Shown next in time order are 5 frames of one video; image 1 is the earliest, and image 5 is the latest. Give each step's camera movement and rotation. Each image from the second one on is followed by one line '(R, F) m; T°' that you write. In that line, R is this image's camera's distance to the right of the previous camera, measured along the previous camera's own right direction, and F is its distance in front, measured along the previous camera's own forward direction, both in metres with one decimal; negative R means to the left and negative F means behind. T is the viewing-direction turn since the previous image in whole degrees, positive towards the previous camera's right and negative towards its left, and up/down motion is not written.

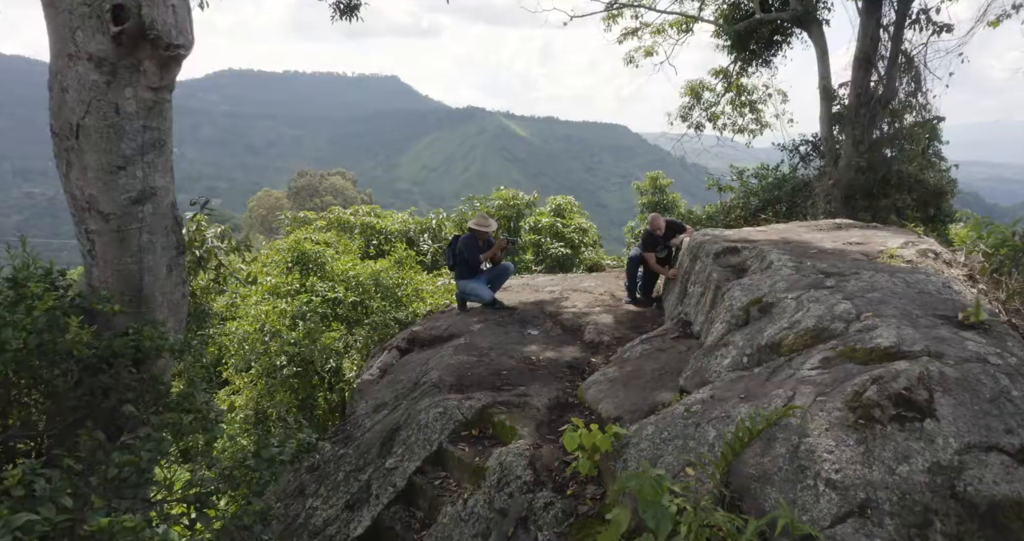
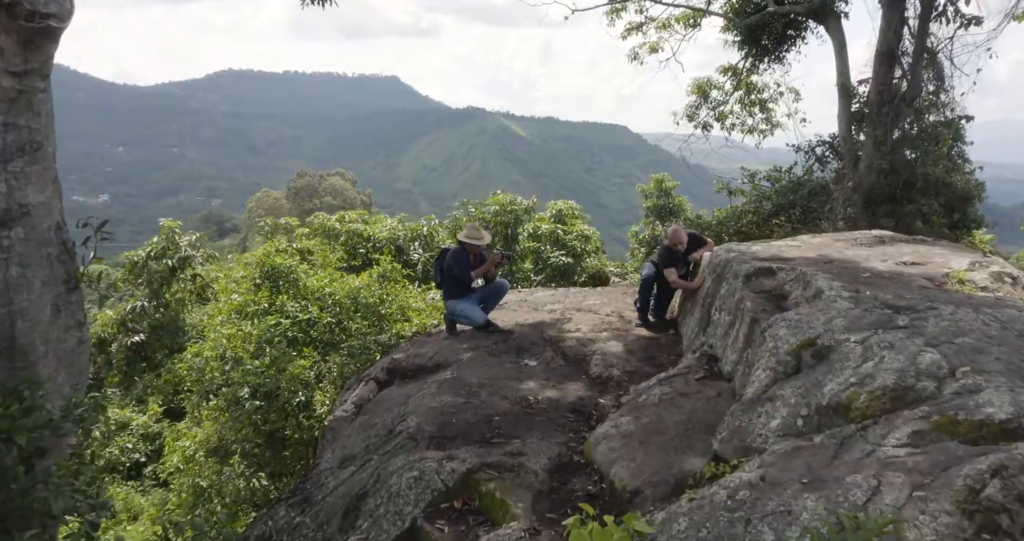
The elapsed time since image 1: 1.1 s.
(0.0, +0.9) m; 0°
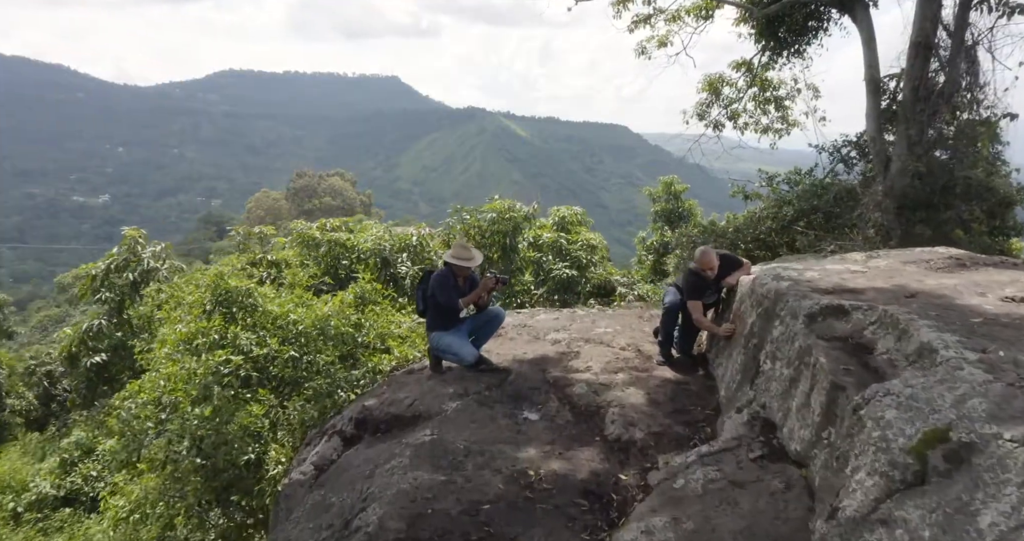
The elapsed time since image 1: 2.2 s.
(0.0, +1.1) m; 0°
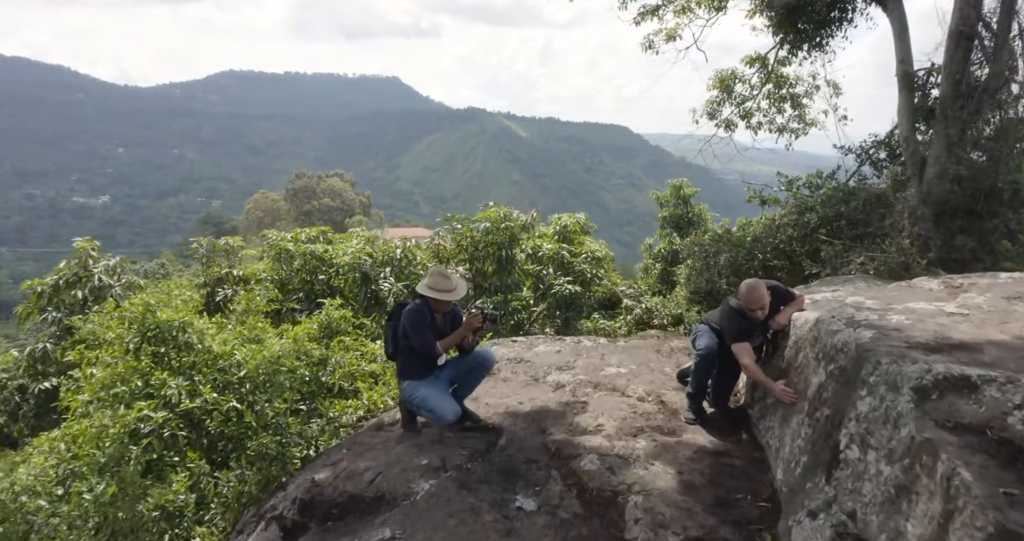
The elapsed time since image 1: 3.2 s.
(+0.1, +1.1) m; 0°
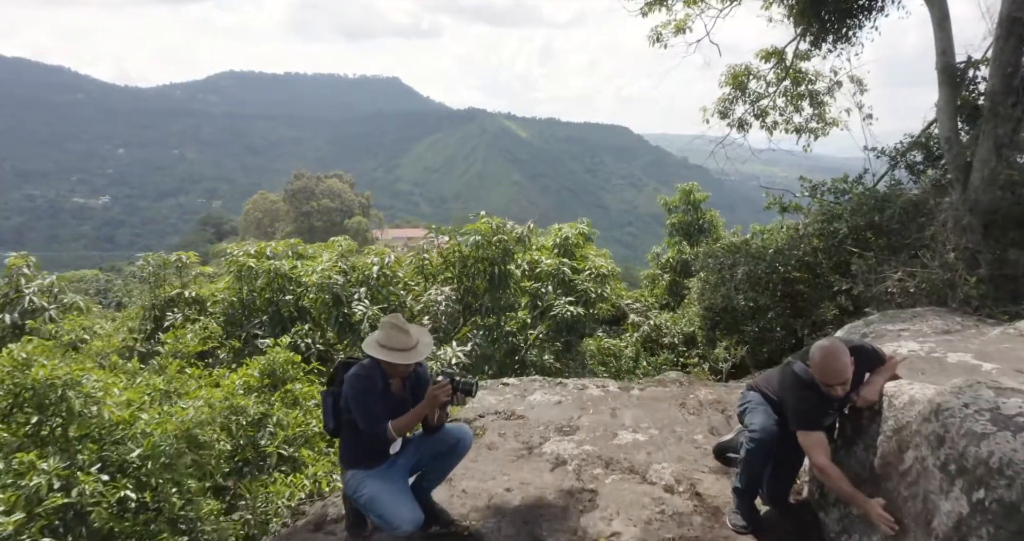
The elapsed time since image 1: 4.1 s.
(+0.1, +1.2) m; 0°
